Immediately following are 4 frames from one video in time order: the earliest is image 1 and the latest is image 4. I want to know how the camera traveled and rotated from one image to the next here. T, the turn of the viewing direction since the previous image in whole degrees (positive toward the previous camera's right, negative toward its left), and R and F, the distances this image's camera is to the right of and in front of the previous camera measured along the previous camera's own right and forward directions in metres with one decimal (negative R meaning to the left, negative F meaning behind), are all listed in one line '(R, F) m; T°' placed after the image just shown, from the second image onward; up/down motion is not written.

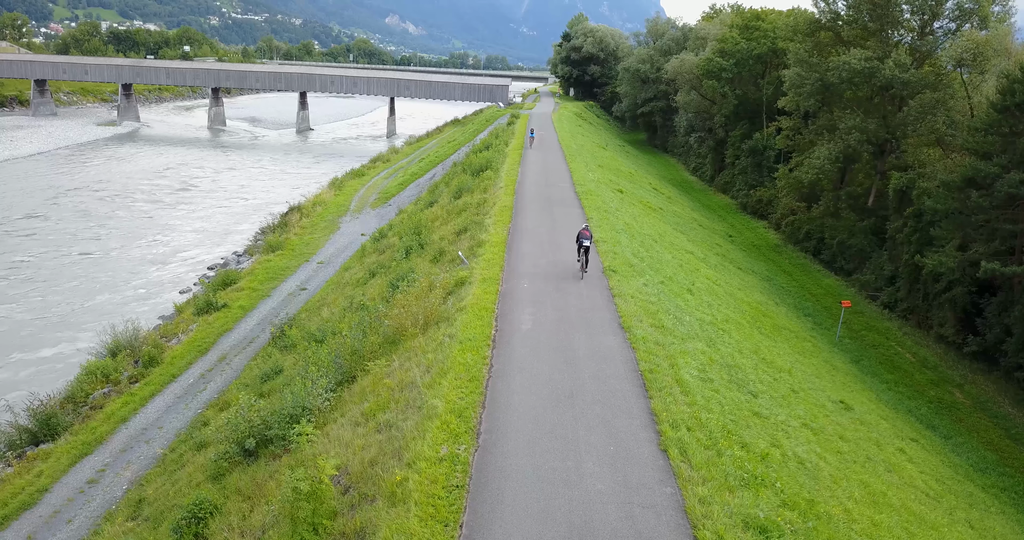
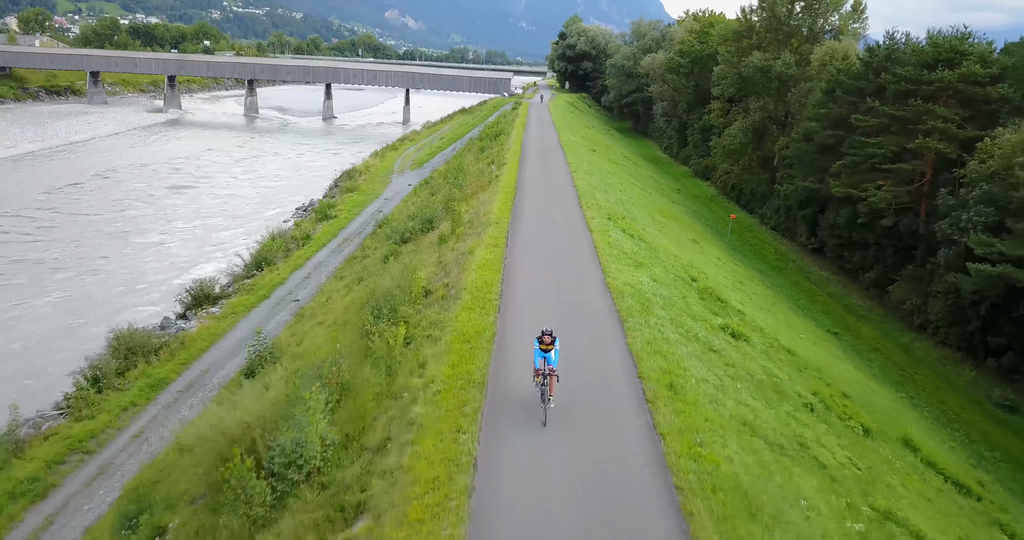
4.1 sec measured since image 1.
(-0.1, -3.6) m; 0°
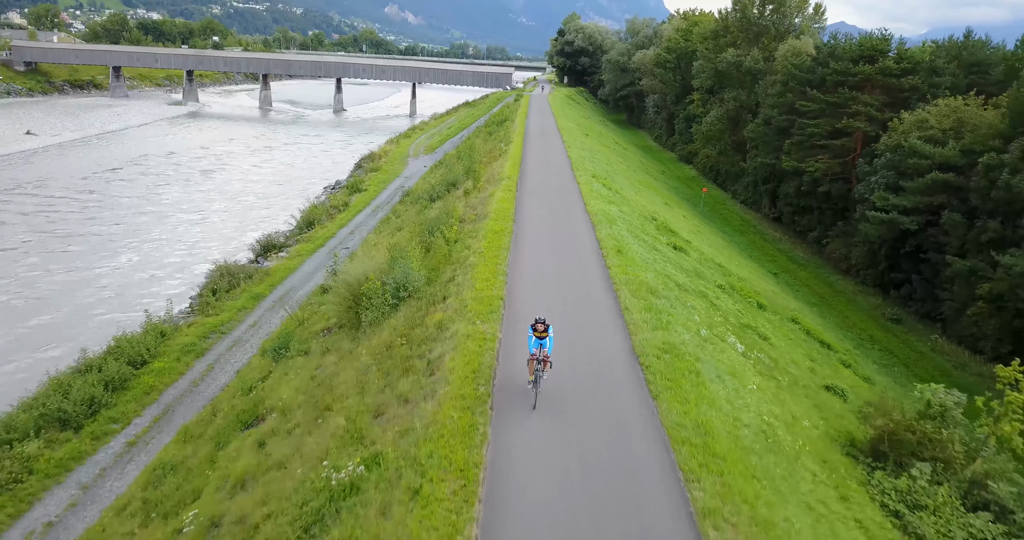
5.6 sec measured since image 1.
(-0.2, -6.1) m; 0°
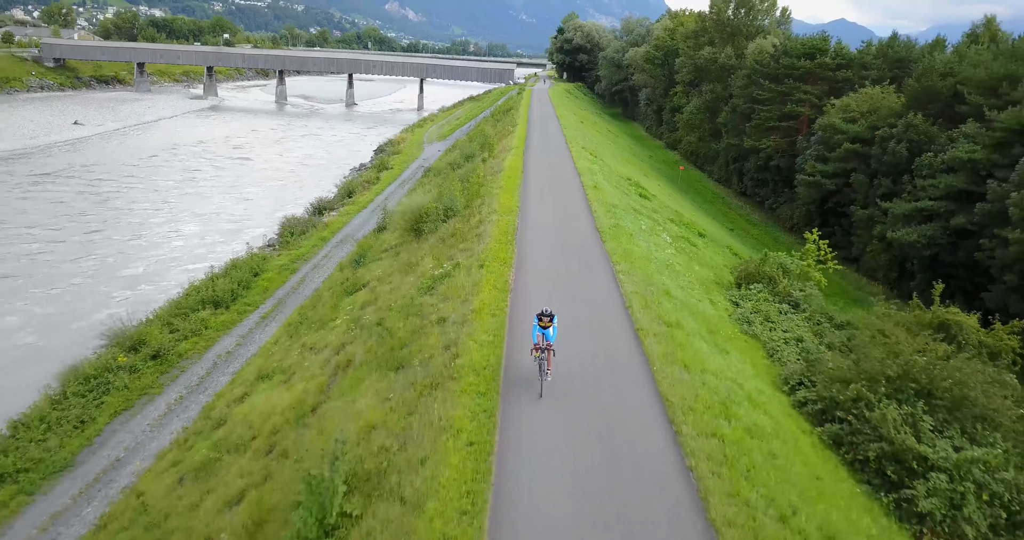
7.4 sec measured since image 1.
(-0.2, -7.1) m; 0°
